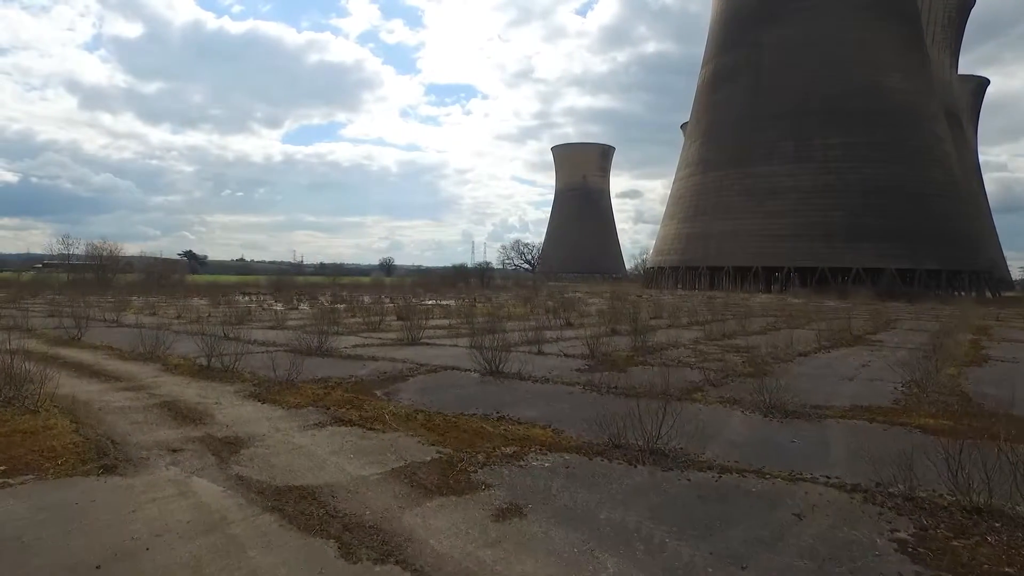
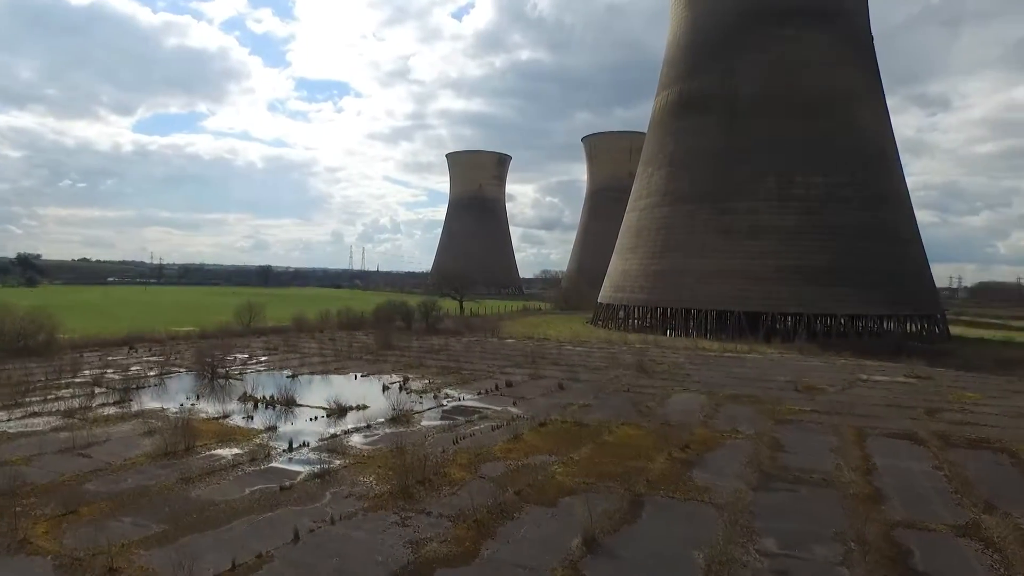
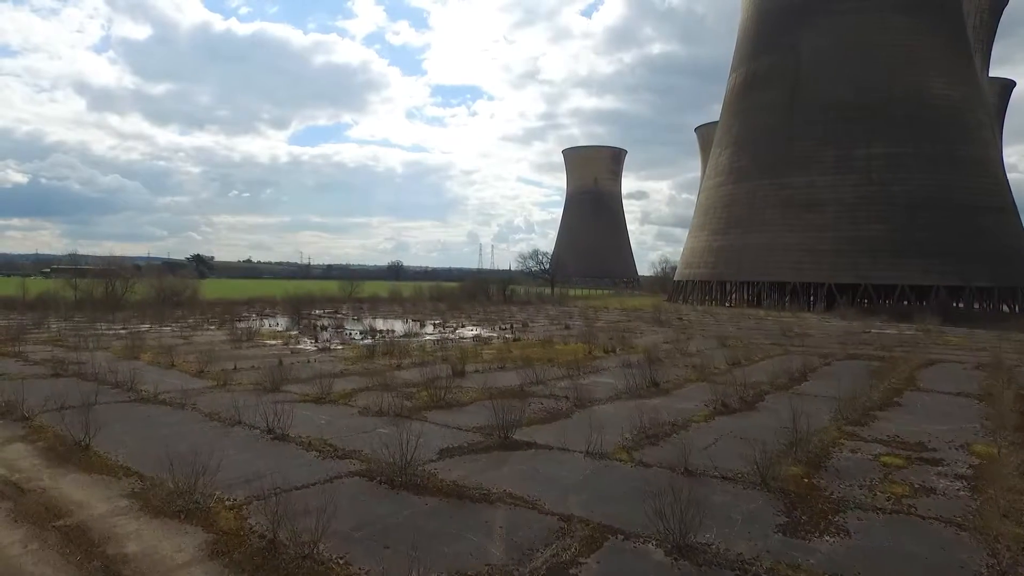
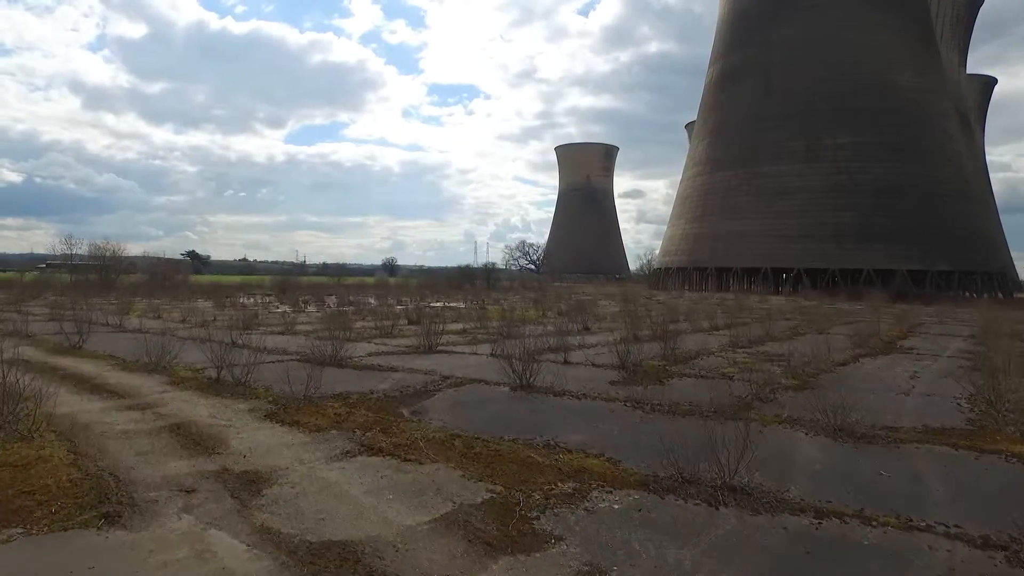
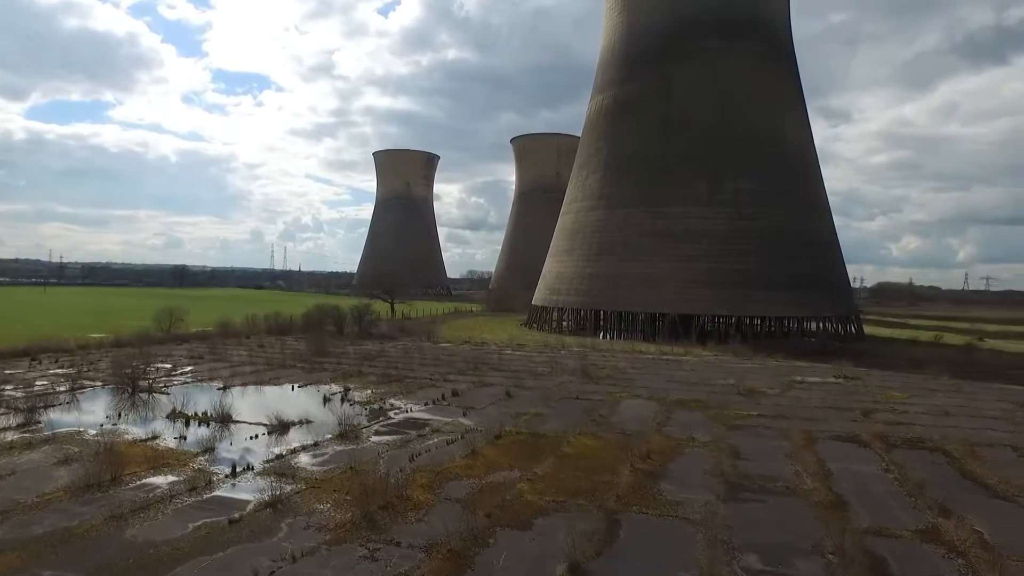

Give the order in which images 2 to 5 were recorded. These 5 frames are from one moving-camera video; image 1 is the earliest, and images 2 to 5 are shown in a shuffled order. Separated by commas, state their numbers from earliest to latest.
4, 3, 2, 5
